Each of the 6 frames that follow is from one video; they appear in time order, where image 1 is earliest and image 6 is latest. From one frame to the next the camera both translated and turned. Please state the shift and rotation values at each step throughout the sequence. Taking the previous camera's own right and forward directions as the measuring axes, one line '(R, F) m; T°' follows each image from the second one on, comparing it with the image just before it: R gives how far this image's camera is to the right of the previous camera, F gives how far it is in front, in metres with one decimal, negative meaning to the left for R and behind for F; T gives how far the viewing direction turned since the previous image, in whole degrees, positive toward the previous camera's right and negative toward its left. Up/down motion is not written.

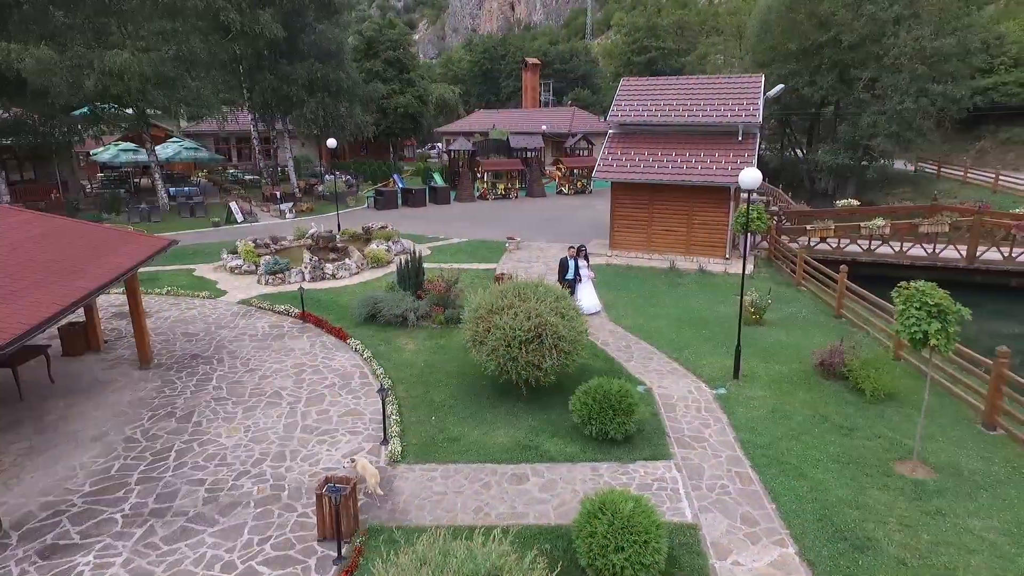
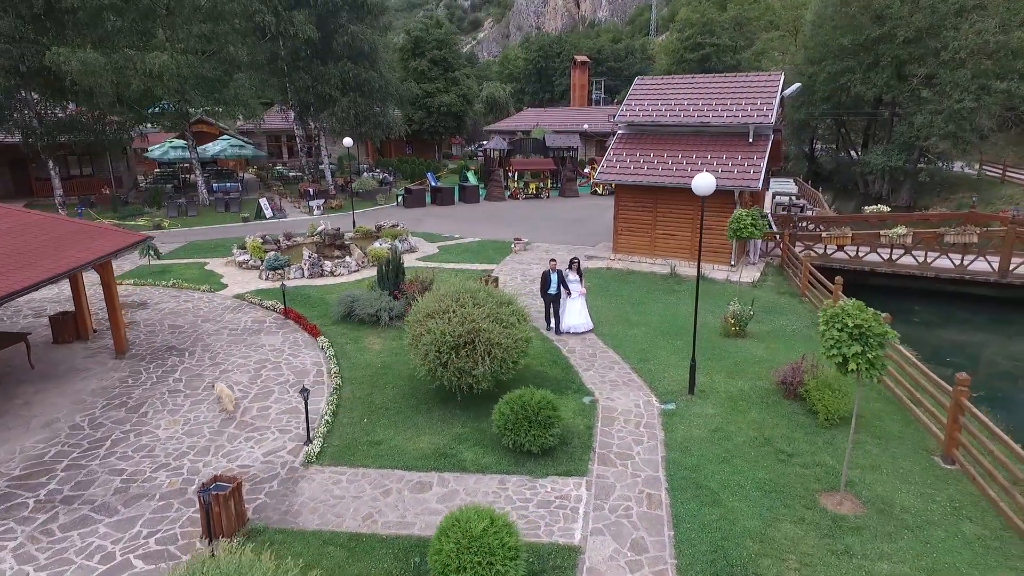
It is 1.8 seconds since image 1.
(+1.9, +0.3) m; -6°
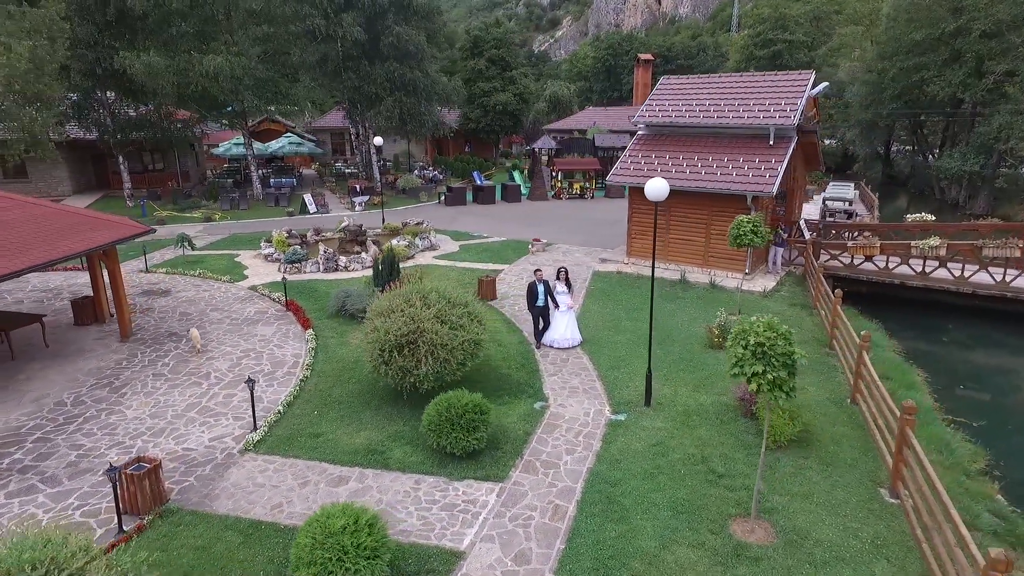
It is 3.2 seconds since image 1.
(+1.9, +0.1) m; -7°
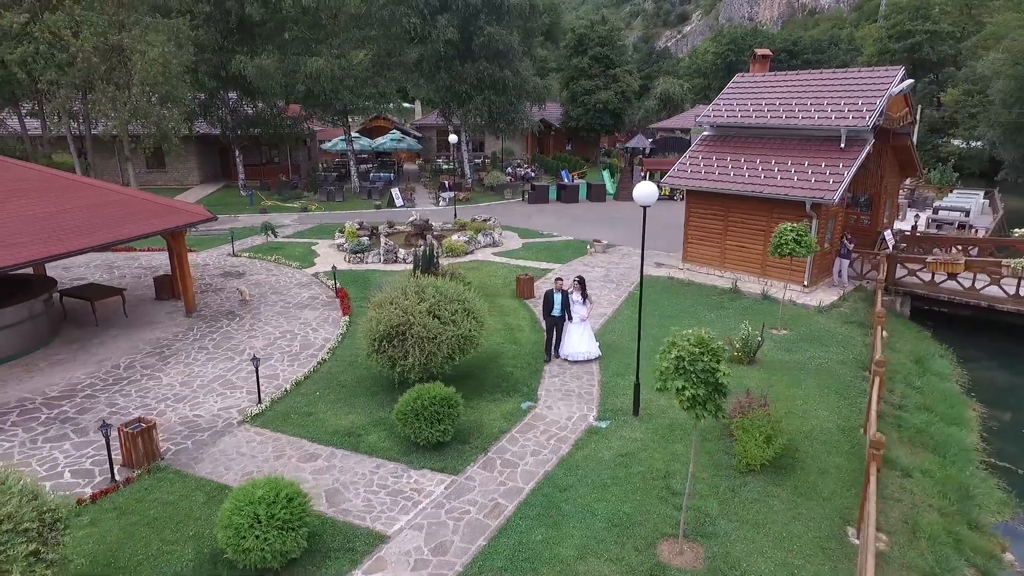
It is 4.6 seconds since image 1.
(+2.0, +0.1) m; -11°
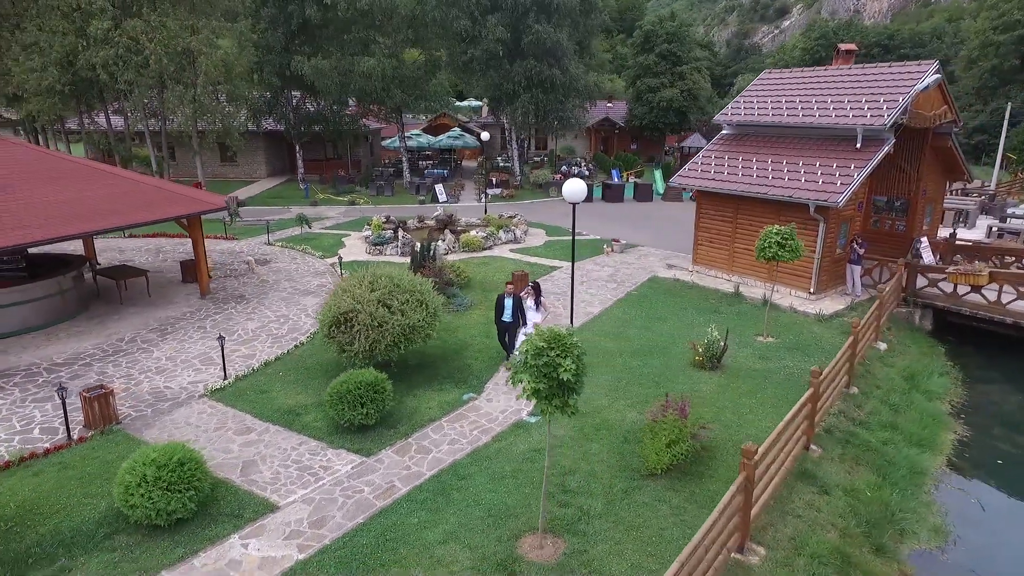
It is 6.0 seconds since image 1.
(+2.2, 0.0) m; -8°
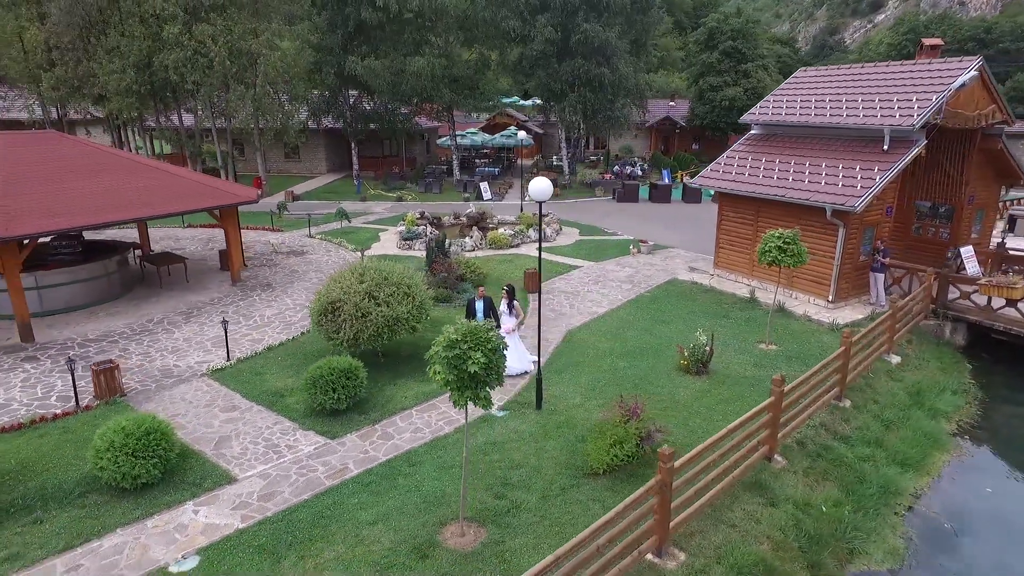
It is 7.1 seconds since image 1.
(+1.5, -0.1) m; -6°
